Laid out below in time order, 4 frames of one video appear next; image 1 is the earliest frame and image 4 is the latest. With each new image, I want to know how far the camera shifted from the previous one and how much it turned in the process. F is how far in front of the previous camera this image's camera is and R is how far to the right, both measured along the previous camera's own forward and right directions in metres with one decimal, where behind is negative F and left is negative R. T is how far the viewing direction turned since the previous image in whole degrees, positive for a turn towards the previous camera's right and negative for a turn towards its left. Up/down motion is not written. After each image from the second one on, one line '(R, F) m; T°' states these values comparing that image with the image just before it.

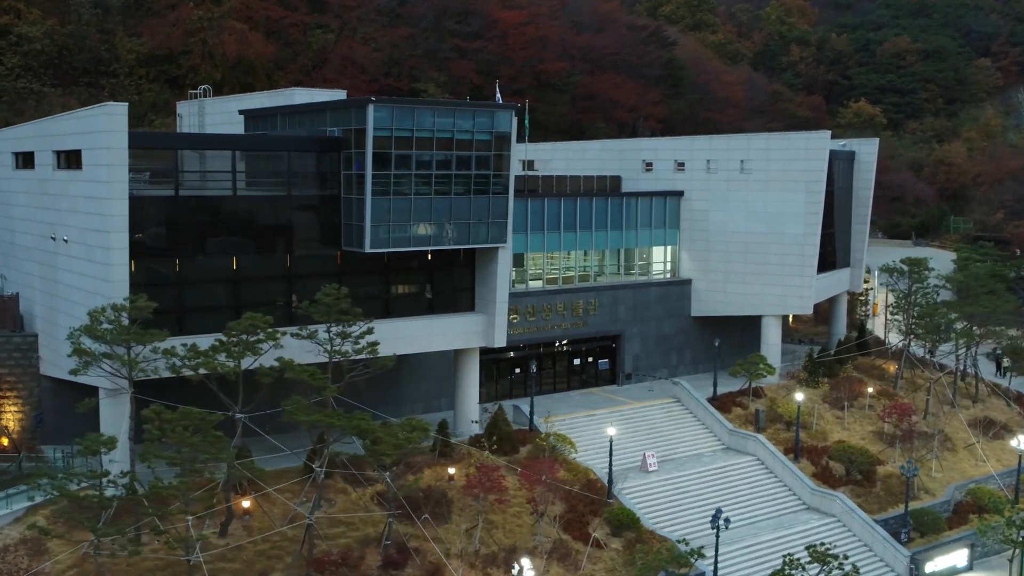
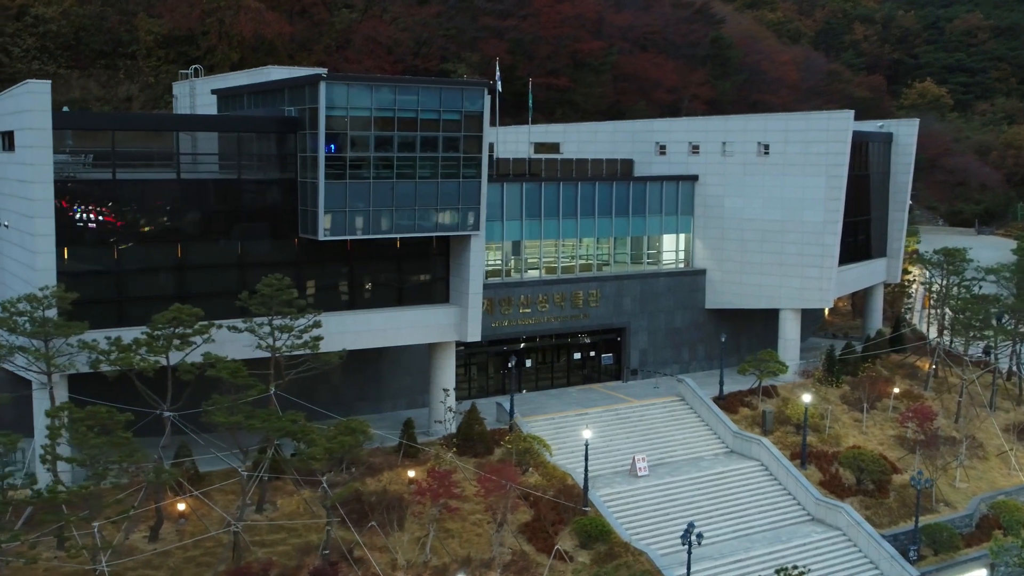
(+3.3, +2.5) m; -4°
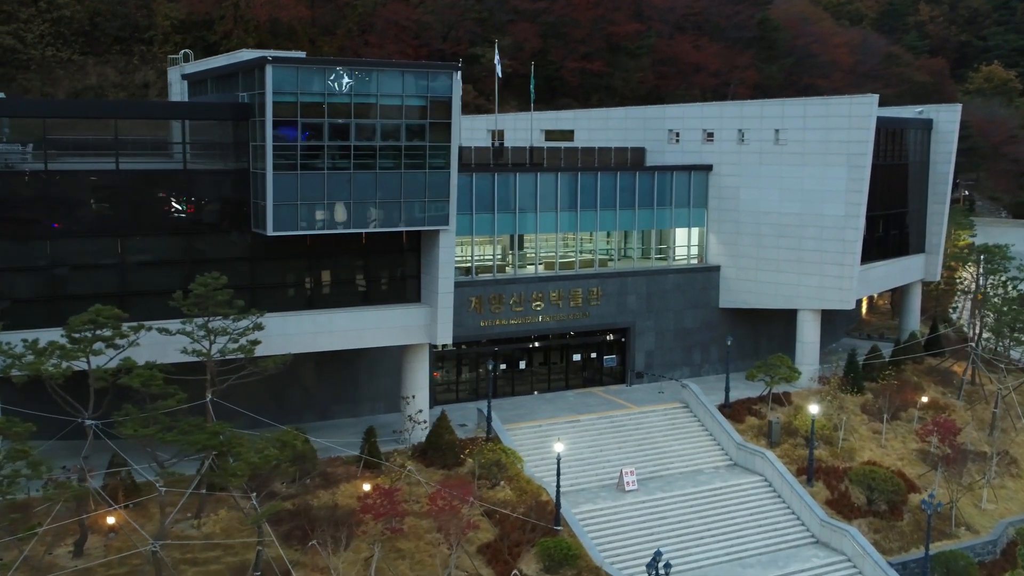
(+2.9, +2.6) m; -4°
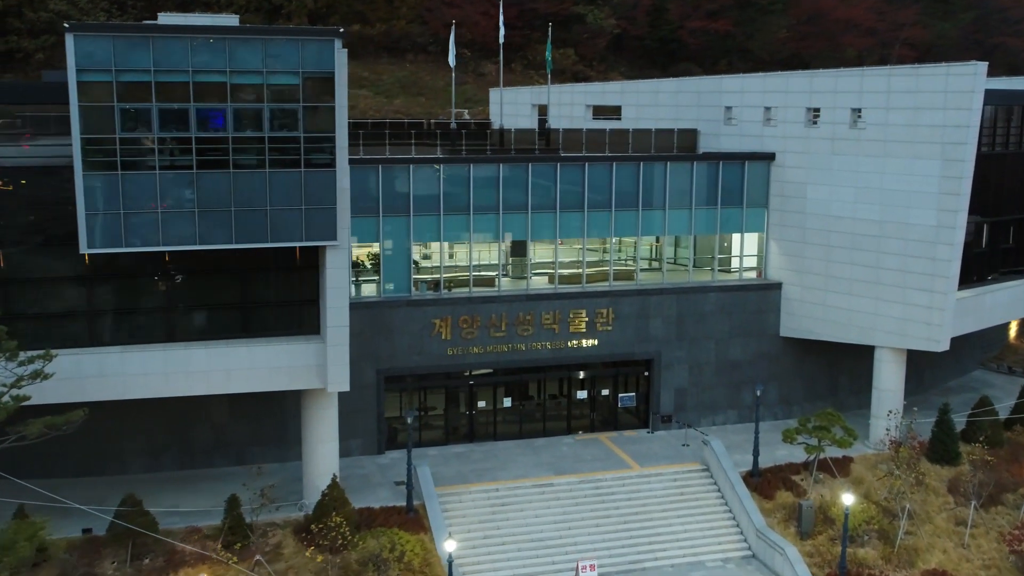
(+6.7, +8.5) m; -11°
